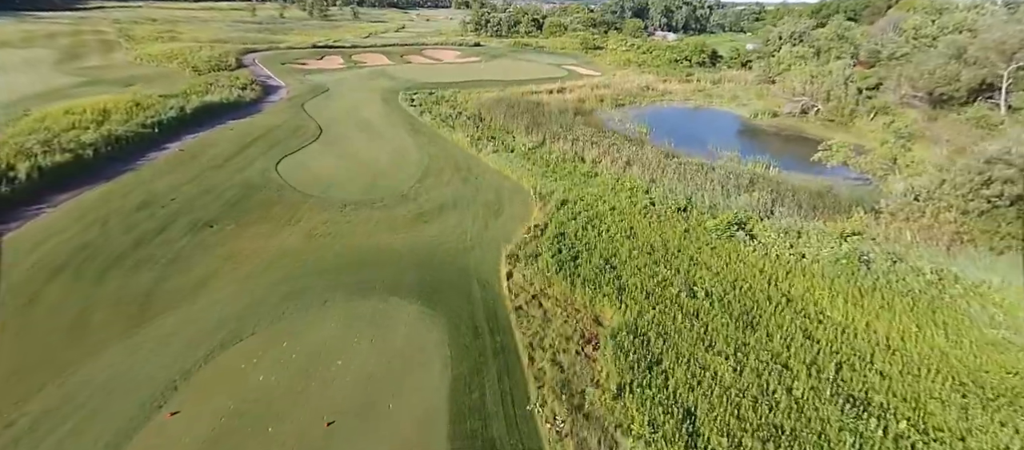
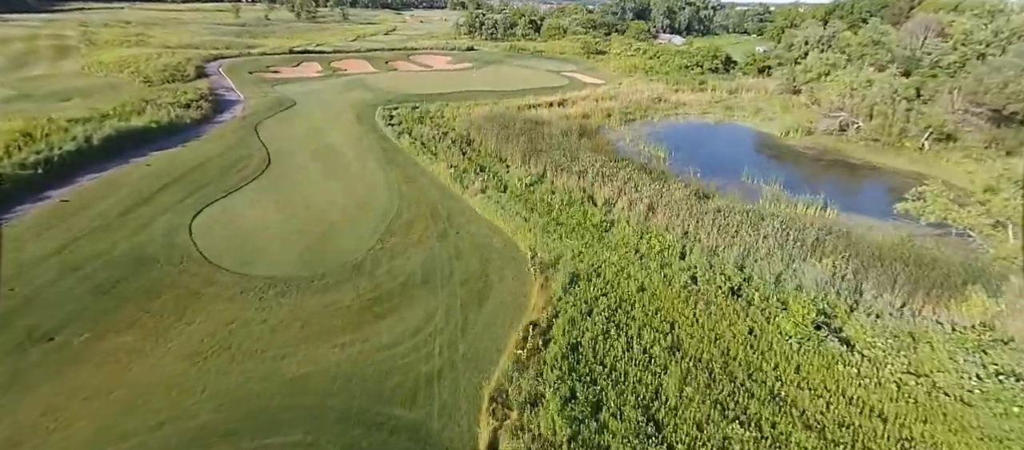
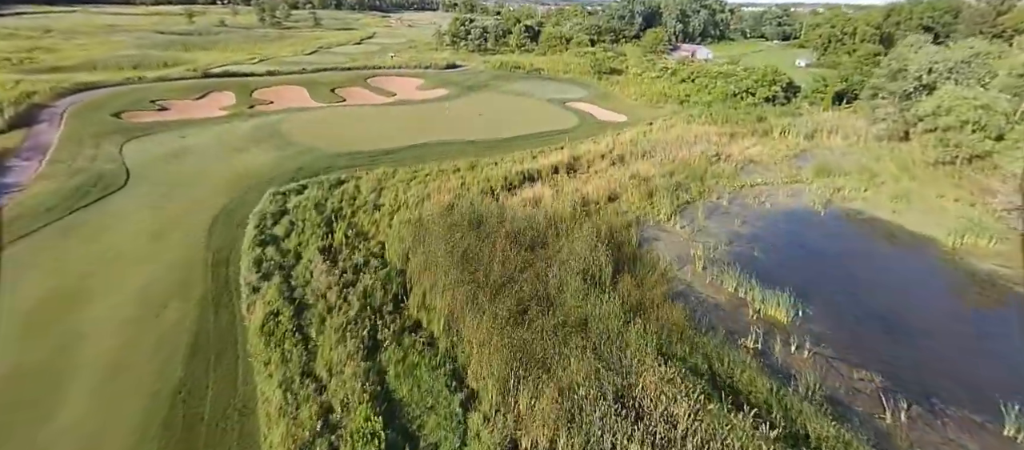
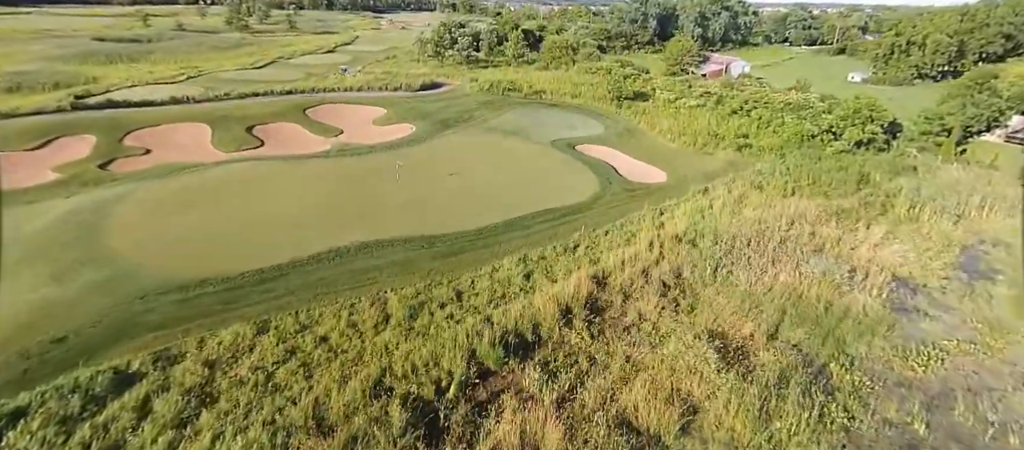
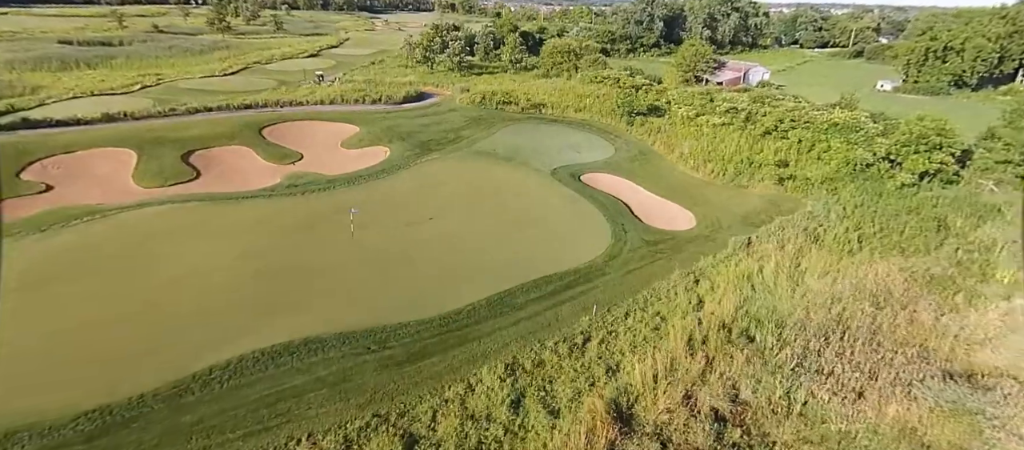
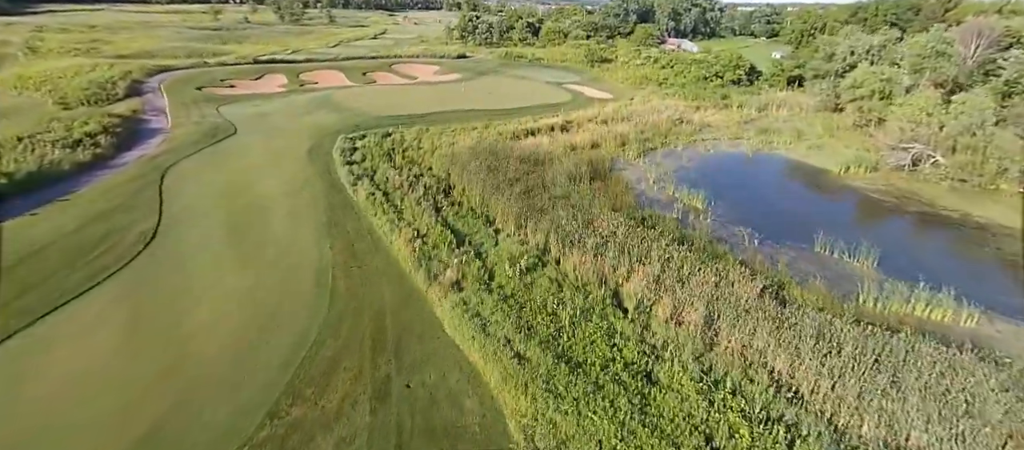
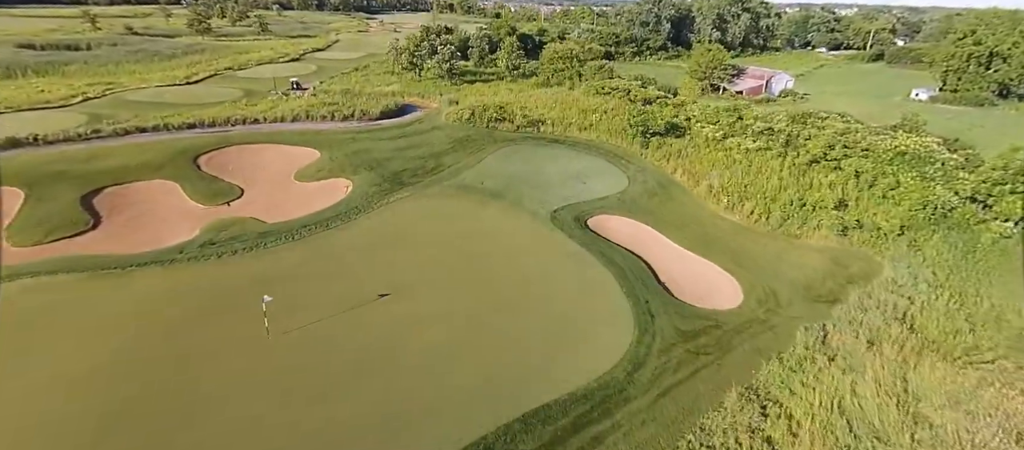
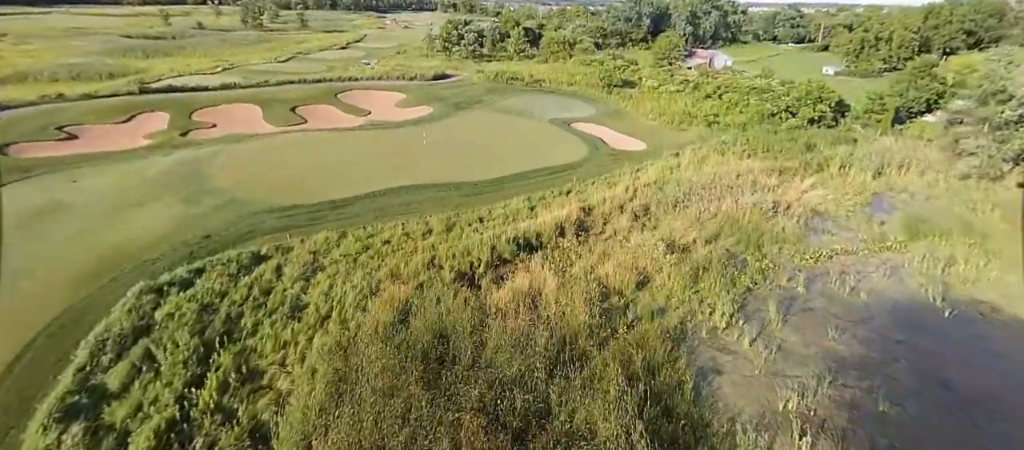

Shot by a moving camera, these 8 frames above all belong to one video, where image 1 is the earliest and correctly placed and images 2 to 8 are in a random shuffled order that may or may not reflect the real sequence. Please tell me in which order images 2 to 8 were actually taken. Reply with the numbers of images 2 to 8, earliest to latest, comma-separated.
2, 6, 3, 8, 4, 5, 7
